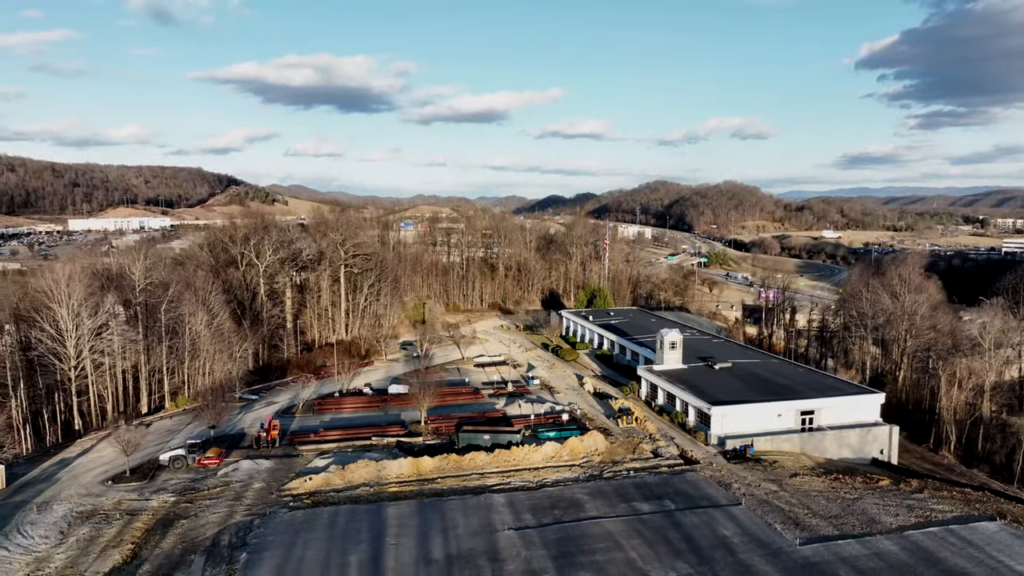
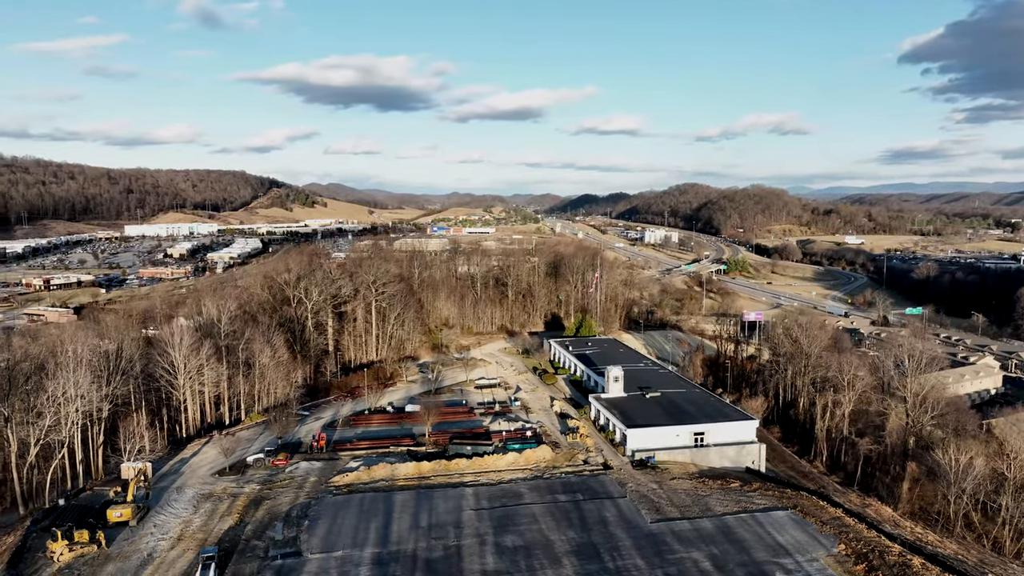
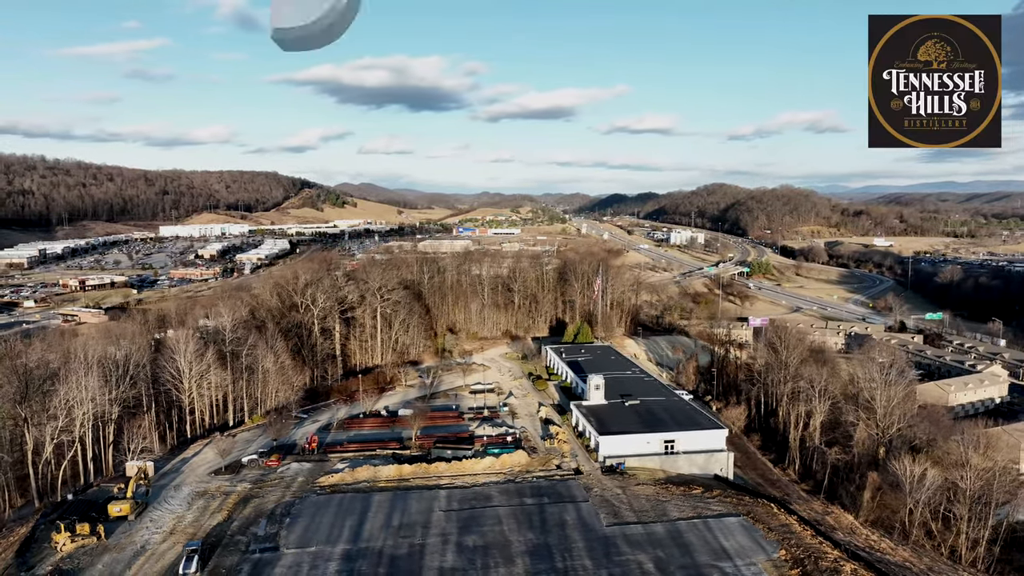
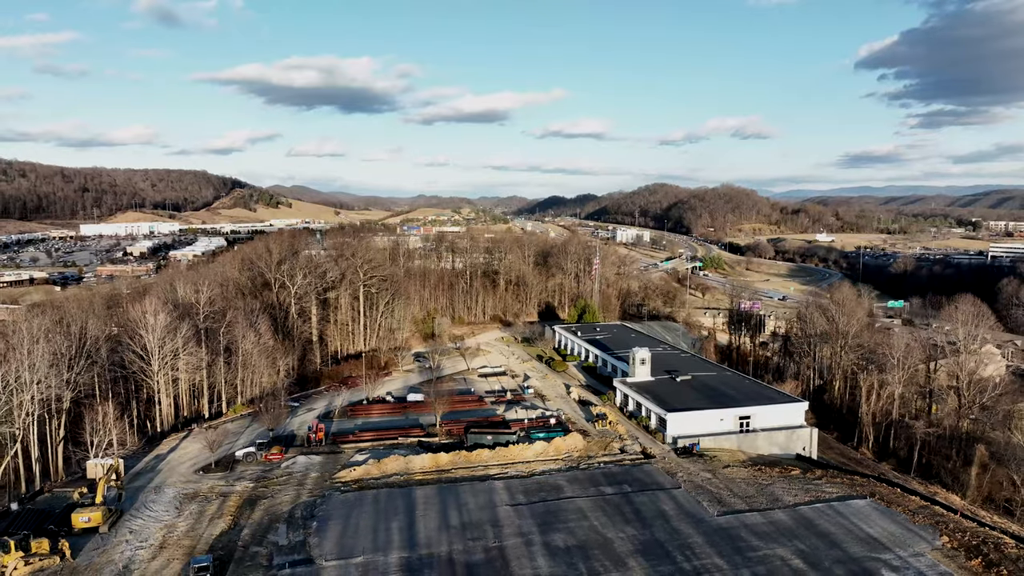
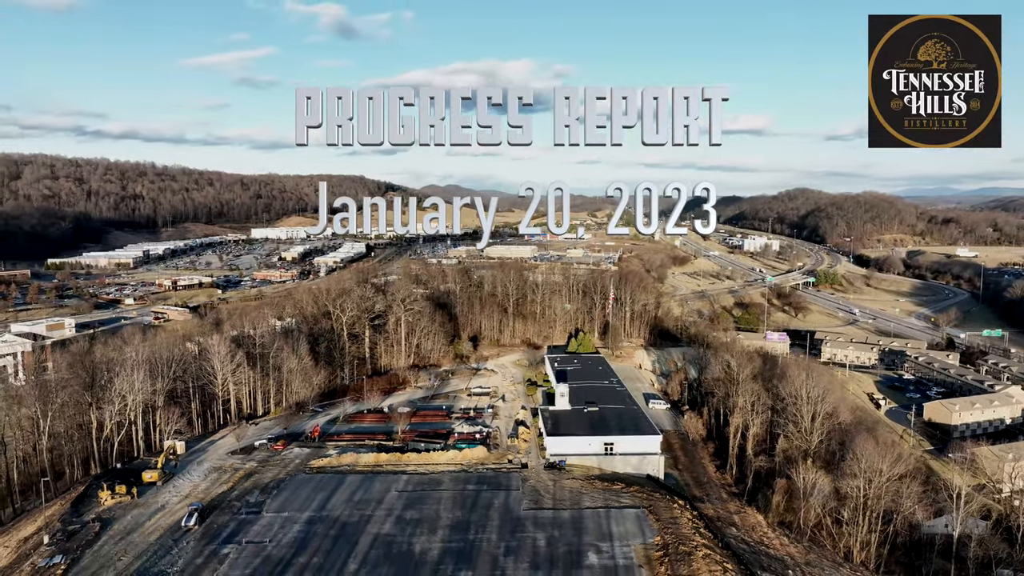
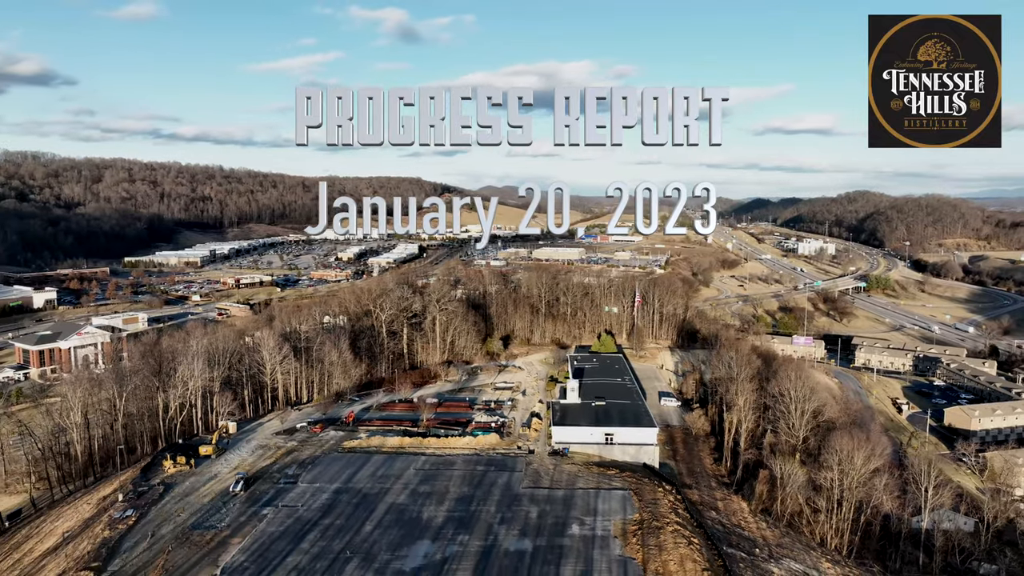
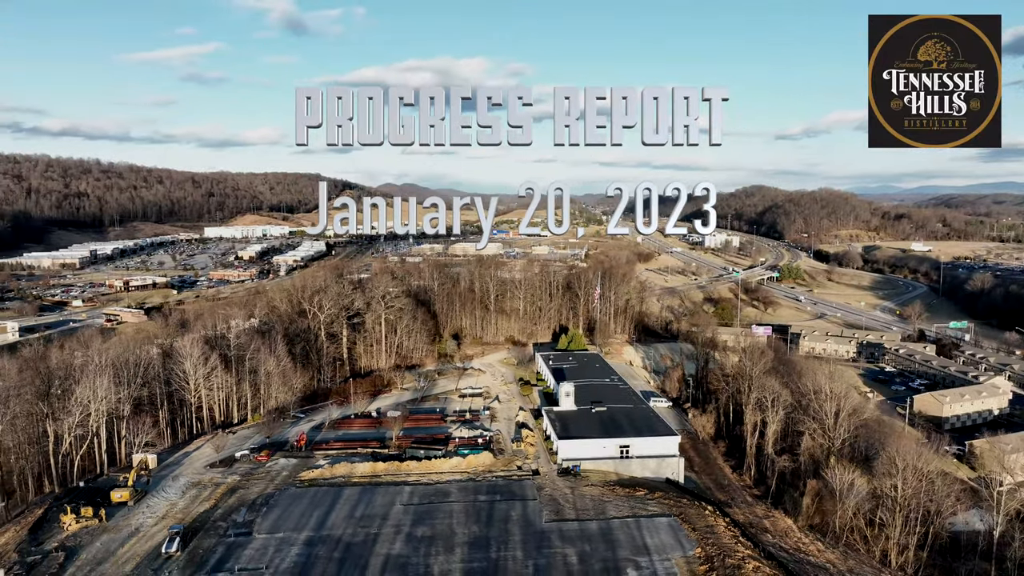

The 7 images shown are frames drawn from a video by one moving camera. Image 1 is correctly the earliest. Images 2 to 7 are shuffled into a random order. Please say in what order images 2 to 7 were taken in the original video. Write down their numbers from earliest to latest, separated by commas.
4, 2, 3, 7, 5, 6
